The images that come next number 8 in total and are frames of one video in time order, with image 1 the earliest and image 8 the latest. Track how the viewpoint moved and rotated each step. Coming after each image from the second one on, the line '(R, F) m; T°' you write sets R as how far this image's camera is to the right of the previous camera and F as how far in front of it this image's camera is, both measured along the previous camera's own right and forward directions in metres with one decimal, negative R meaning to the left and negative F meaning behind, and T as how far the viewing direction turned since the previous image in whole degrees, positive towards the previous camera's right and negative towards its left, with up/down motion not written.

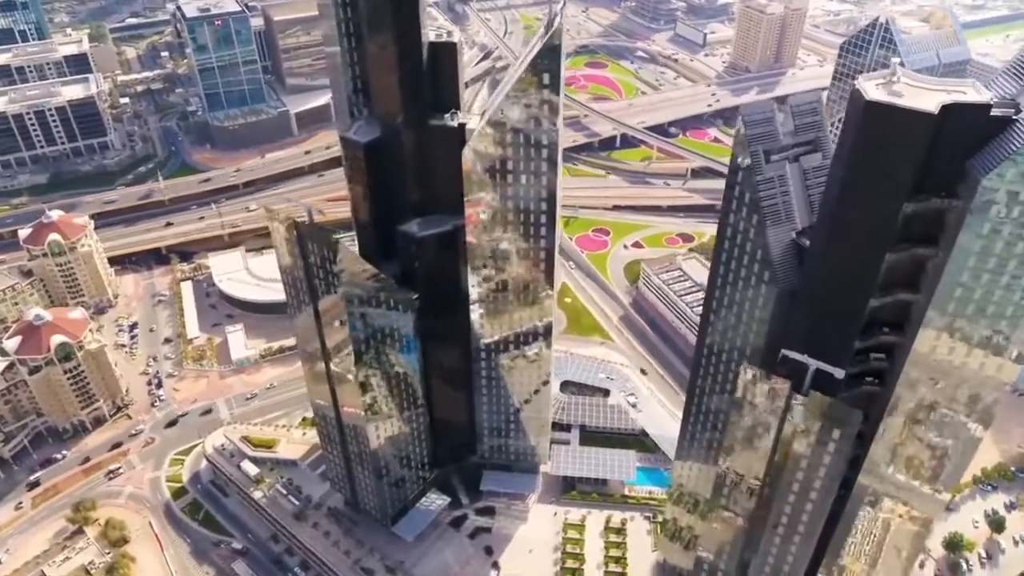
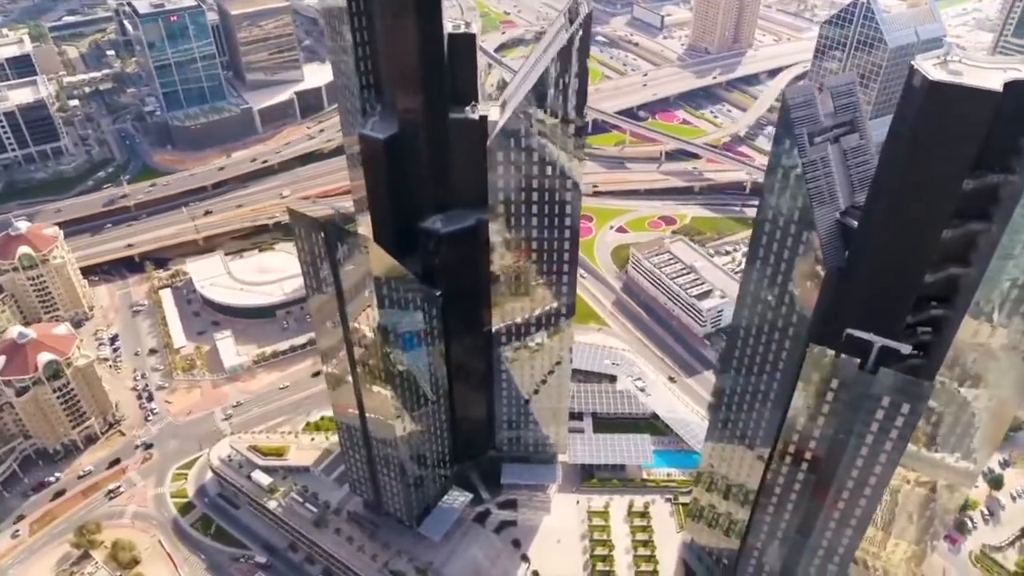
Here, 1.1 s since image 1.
(-16.0, +1.8) m; +4°
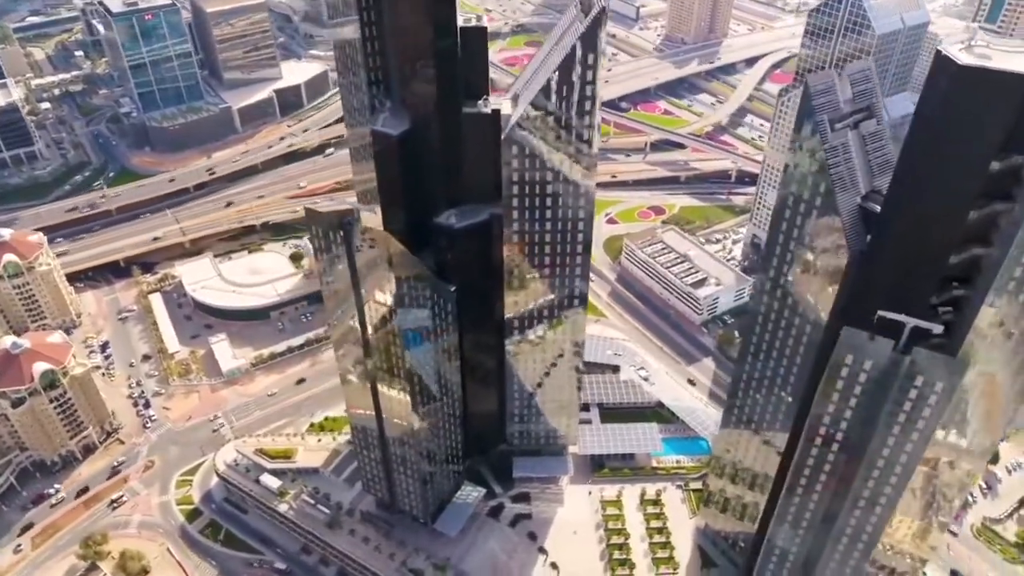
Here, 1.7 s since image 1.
(-9.2, +0.2) m; +2°
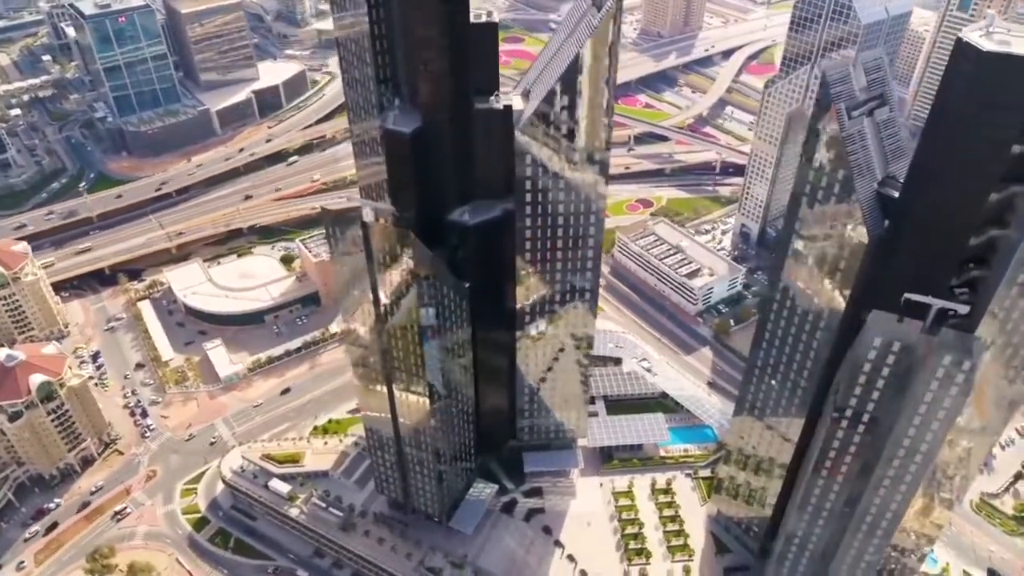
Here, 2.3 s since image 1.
(-9.2, -0.1) m; +2°
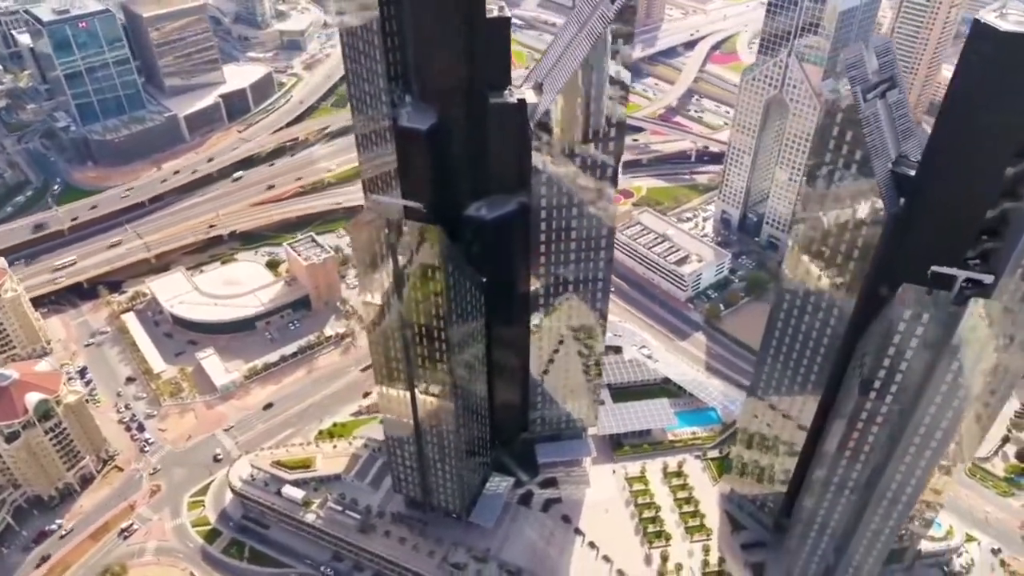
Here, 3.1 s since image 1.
(-12.9, -0.7) m; +3°
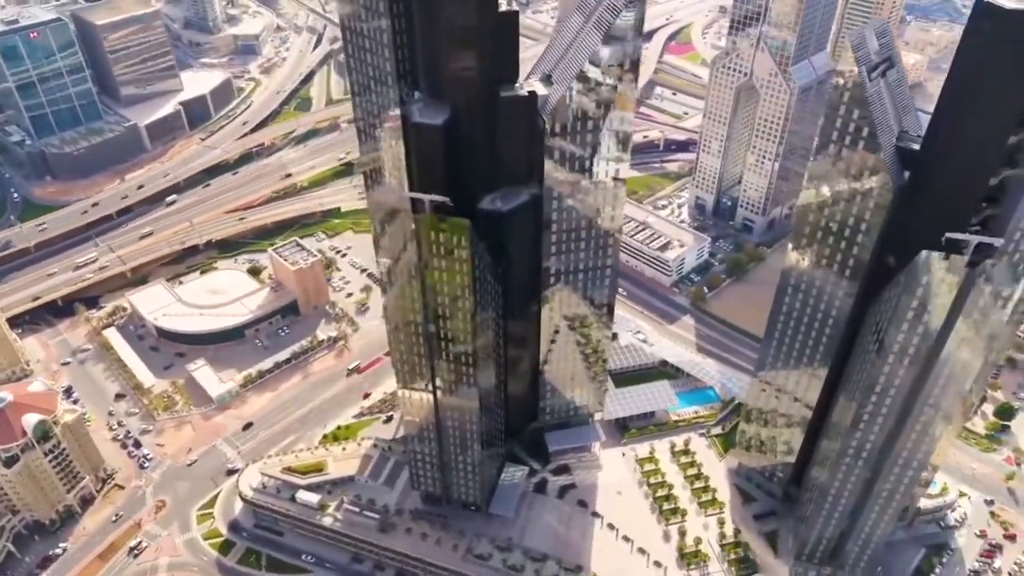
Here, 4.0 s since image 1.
(-14.4, -1.7) m; +4°
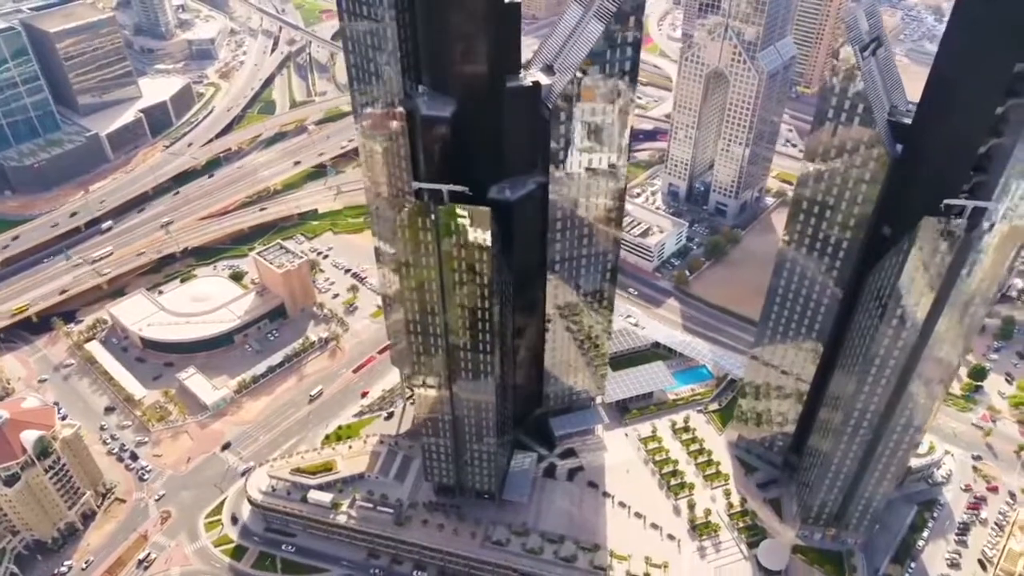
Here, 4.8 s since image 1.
(-12.6, -2.3) m; +4°
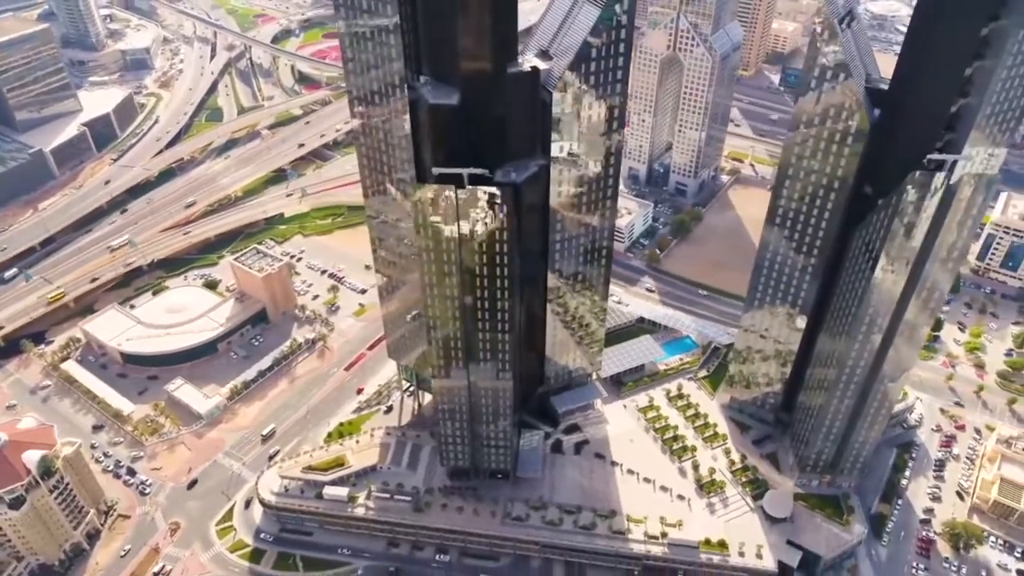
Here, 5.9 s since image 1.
(-17.4, -4.1) m; +5°
